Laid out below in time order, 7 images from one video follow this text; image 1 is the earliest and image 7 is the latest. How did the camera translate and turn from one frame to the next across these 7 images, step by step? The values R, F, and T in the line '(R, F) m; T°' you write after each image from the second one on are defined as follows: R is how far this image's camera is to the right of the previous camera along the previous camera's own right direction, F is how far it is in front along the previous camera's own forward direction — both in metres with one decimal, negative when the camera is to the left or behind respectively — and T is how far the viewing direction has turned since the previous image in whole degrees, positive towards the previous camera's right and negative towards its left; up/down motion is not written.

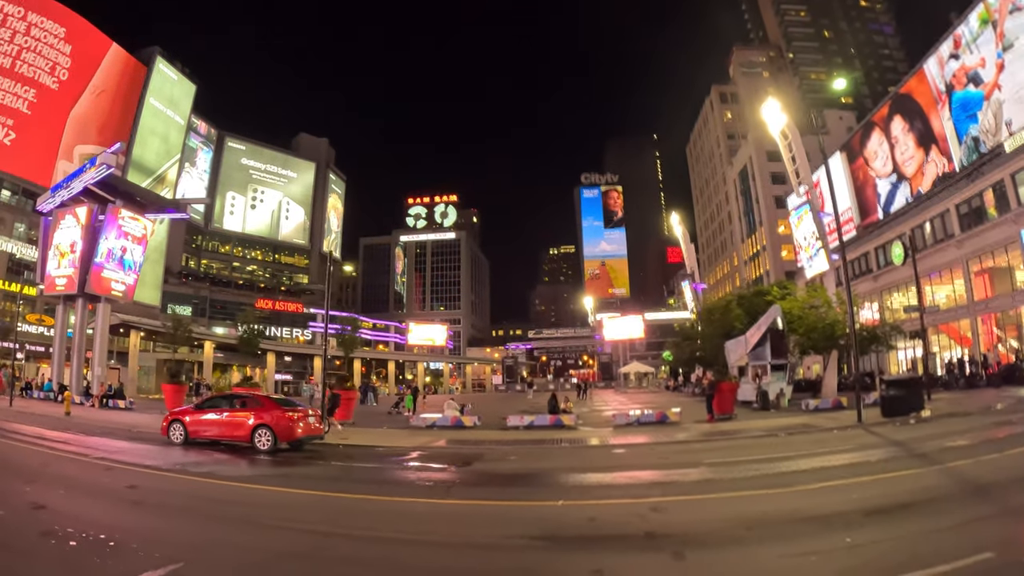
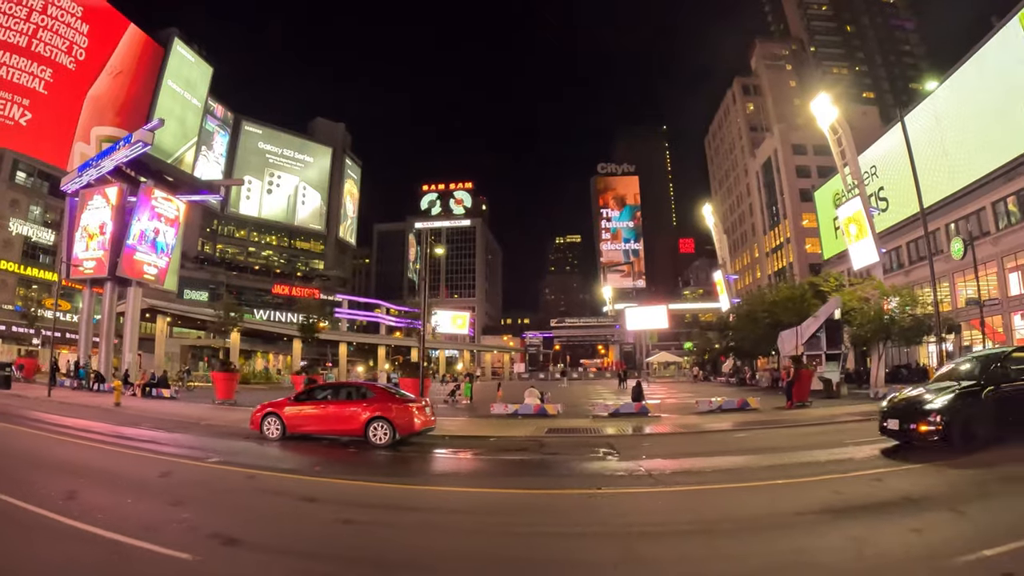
(-2.4, -0.1) m; +1°
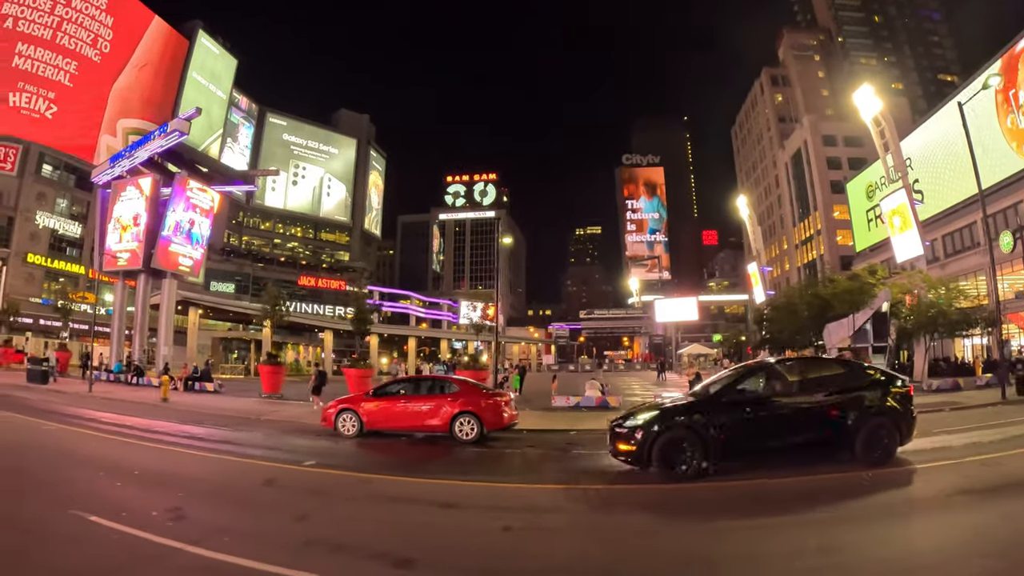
(-1.8, +0.1) m; 0°
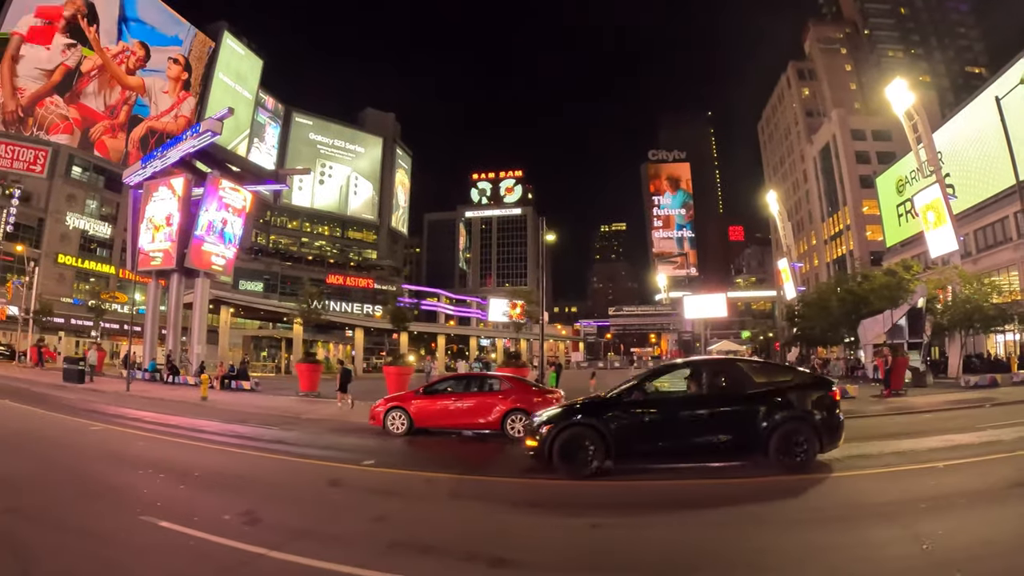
(-1.3, 0.0) m; -1°
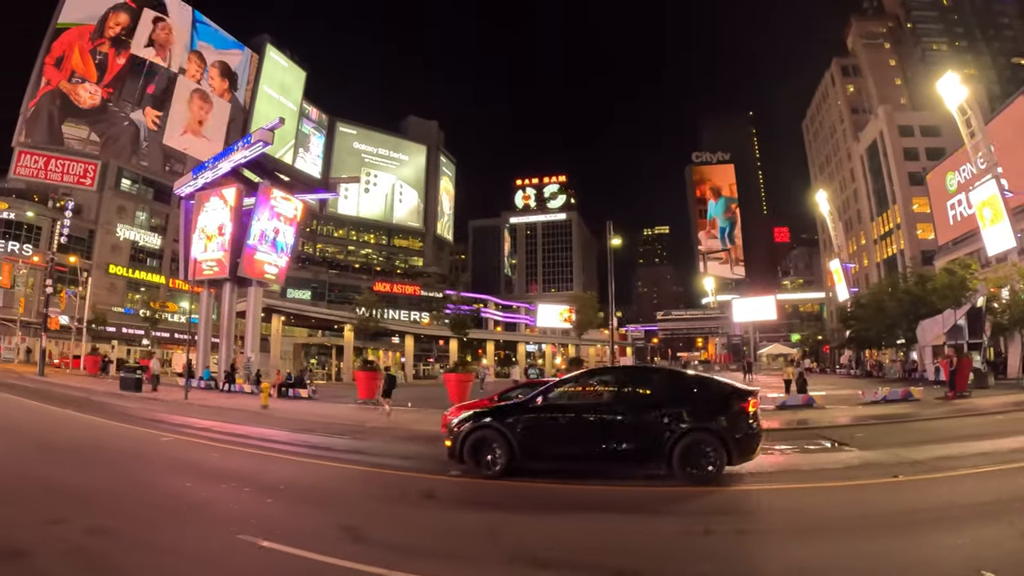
(-2.1, -0.2) m; -1°
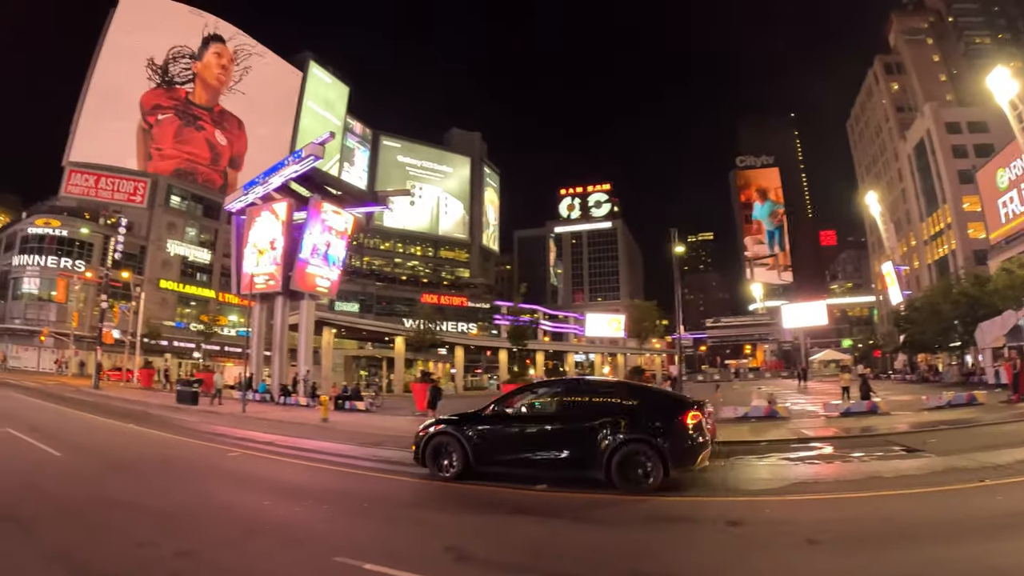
(-2.2, -0.3) m; -1°
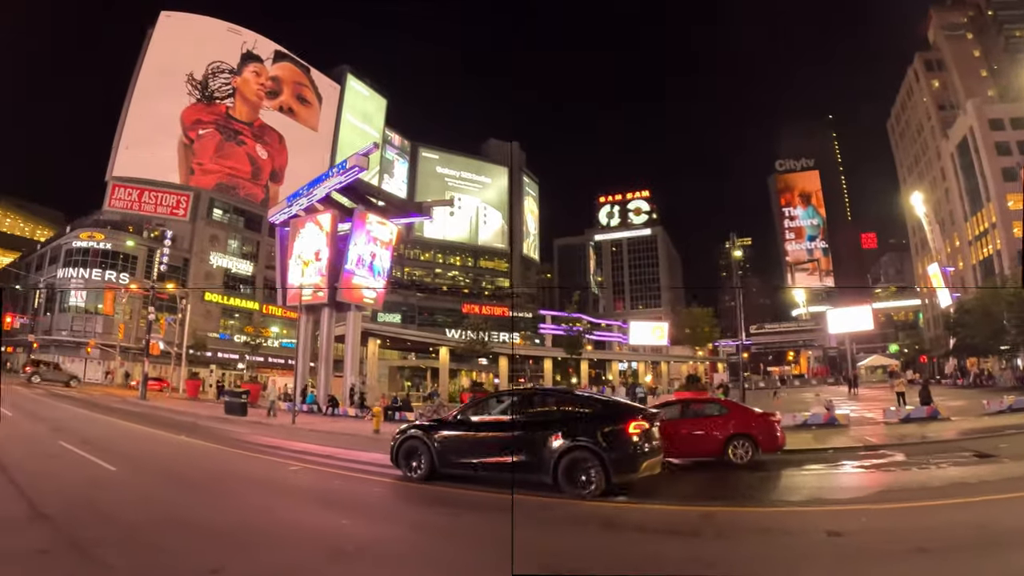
(-2.1, -0.2) m; -1°
